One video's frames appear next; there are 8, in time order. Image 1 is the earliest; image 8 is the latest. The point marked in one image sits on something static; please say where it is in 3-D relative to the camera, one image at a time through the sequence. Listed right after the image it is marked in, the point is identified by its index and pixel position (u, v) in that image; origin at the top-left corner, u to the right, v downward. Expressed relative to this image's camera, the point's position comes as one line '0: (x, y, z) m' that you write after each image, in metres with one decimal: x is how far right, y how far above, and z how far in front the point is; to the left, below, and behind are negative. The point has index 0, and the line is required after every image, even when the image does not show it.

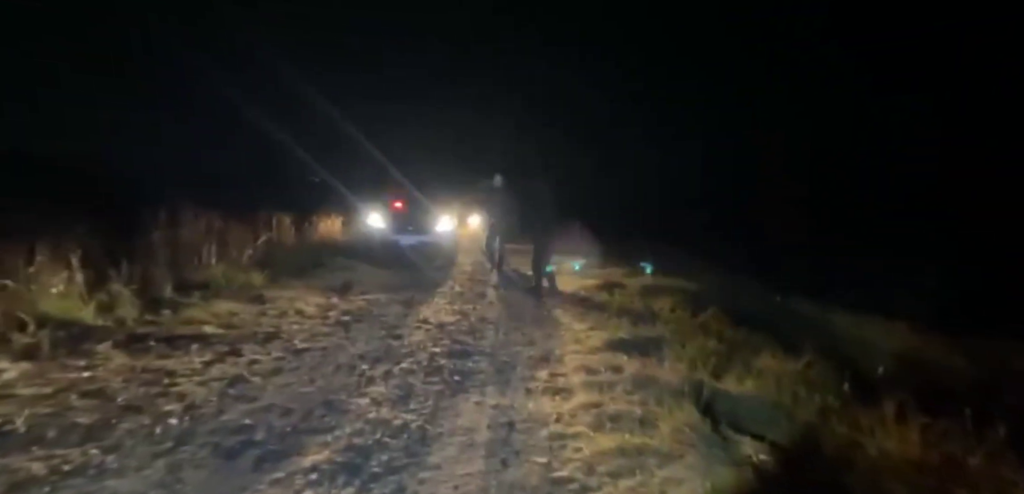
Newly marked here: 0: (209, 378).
0: (-3.2, -1.4, +5.4) m
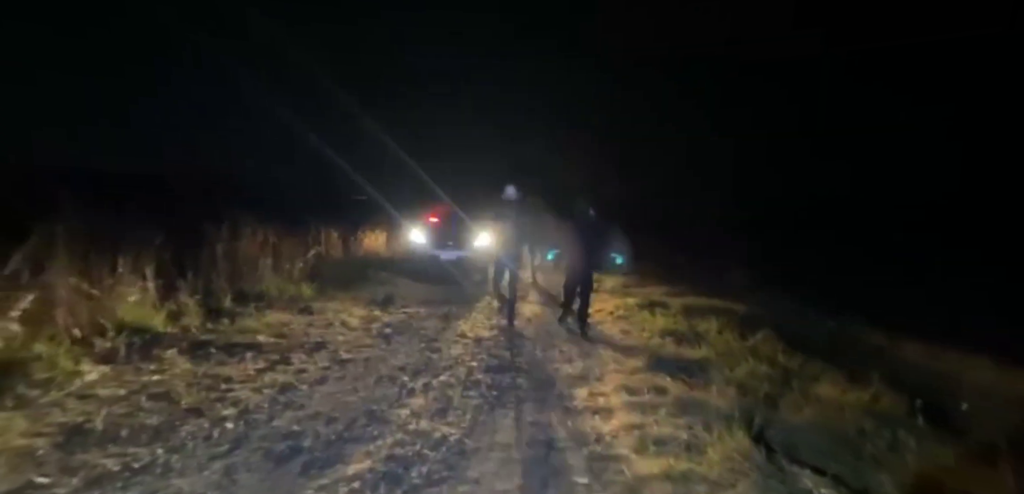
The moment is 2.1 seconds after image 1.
0: (-2.8, -1.5, +5.6) m
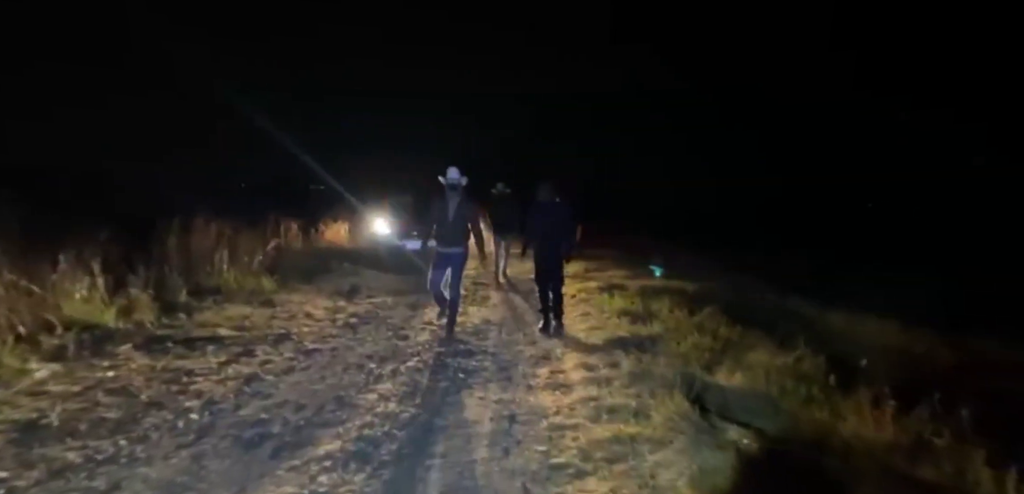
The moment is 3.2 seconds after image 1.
0: (-3.2, -1.4, +5.6) m
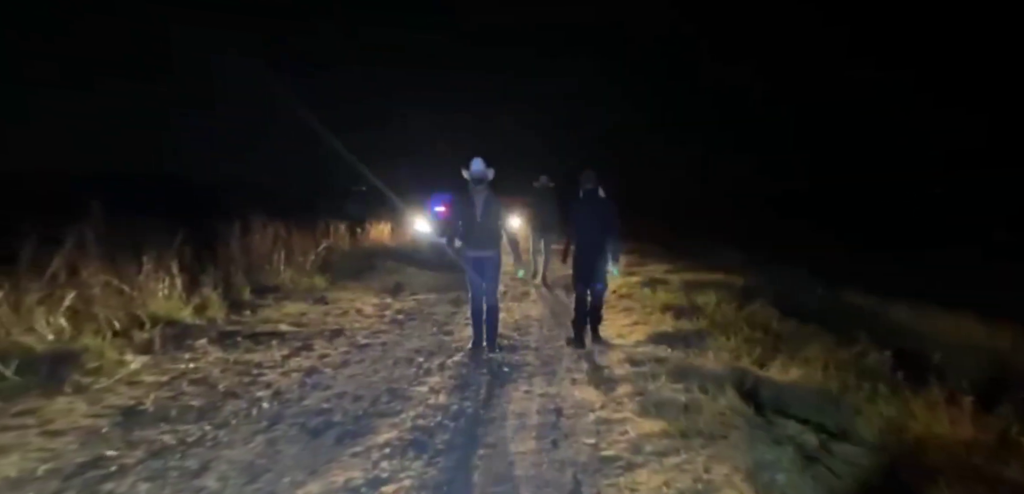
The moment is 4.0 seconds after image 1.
0: (-2.6, -1.5, +6.1) m
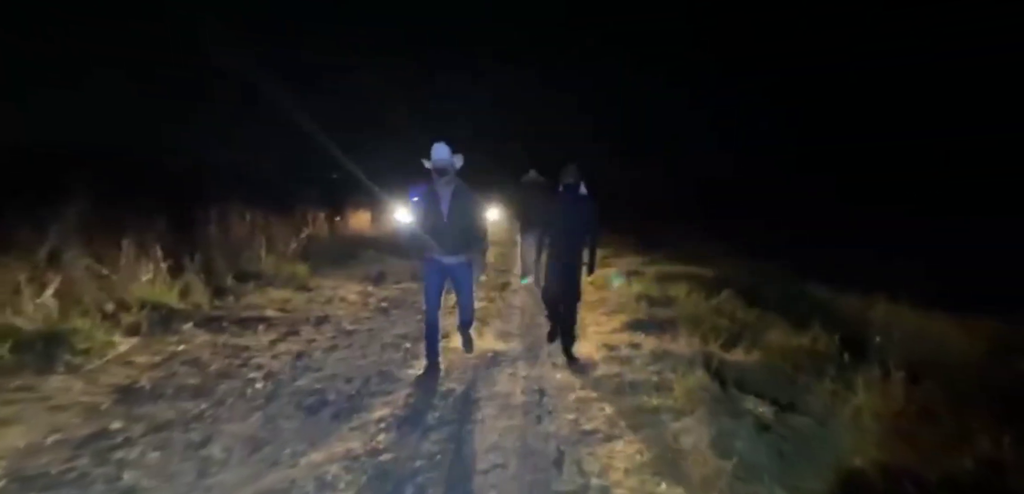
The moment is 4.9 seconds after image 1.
0: (-2.8, -1.3, +6.2) m
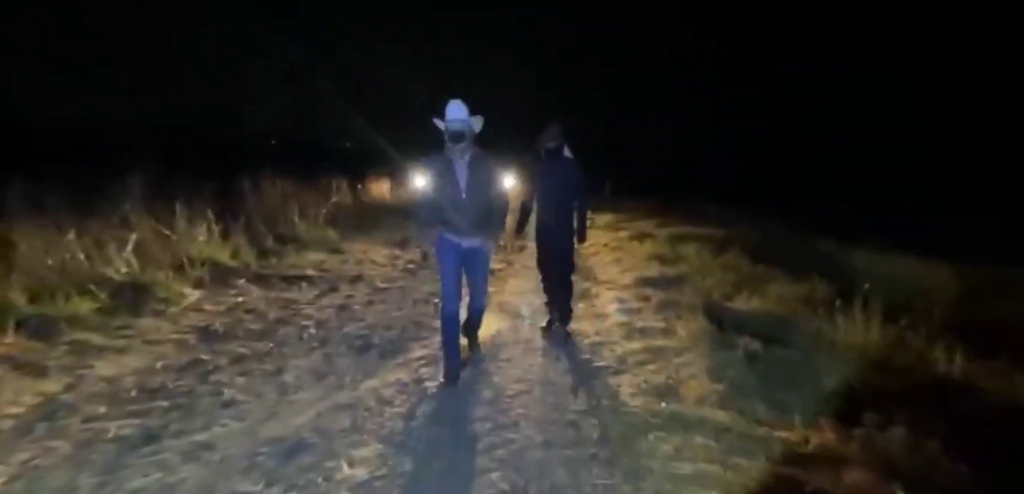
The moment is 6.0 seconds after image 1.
0: (-2.6, -0.8, +6.9) m
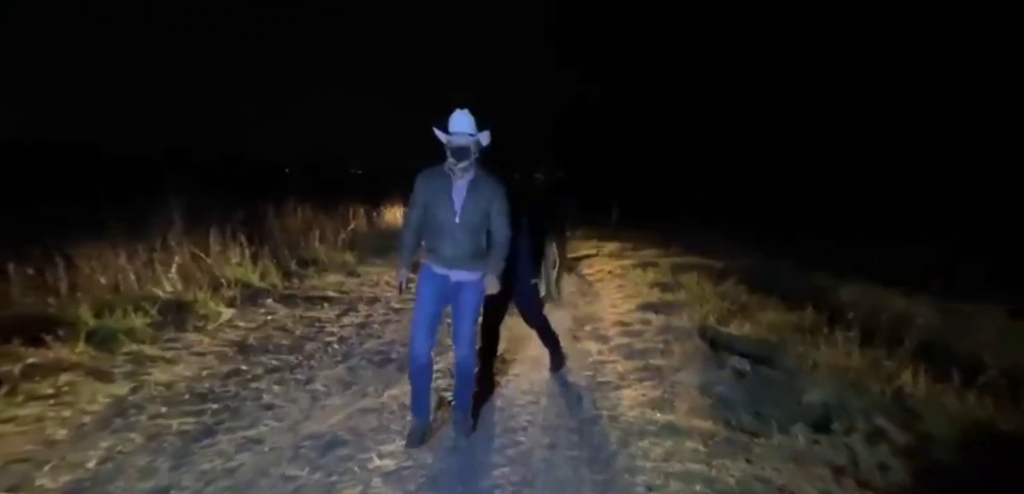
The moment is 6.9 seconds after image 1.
0: (-2.4, -1.1, +7.4) m
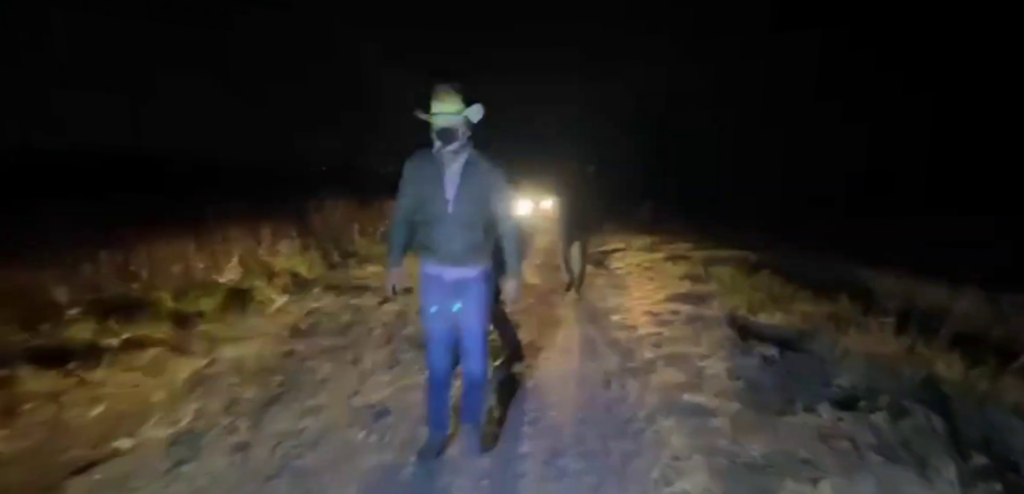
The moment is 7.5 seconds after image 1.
0: (-1.9, -1.0, +7.9) m
